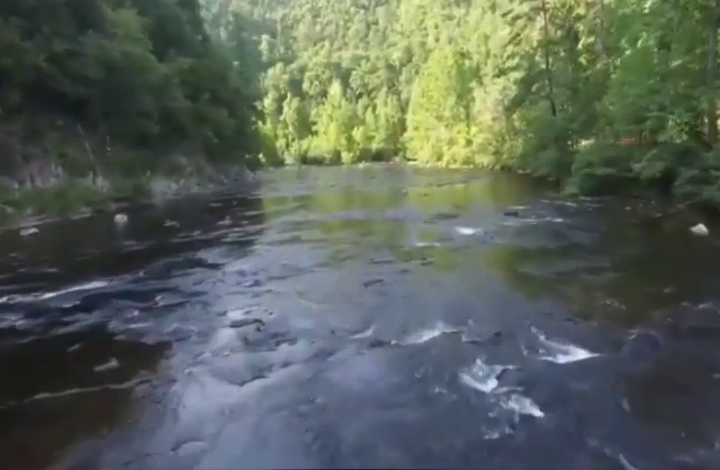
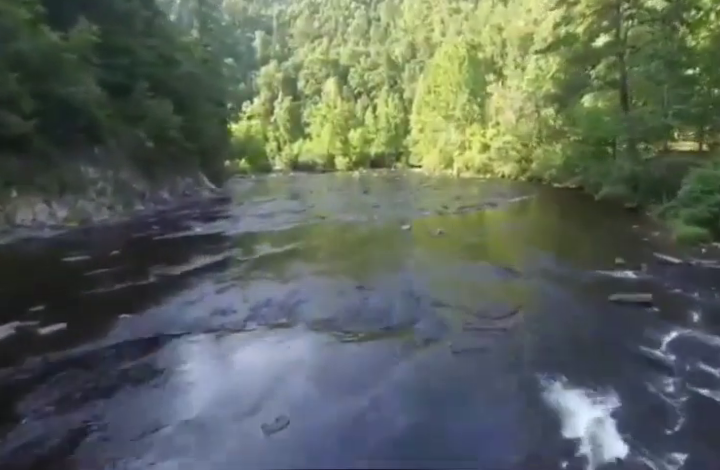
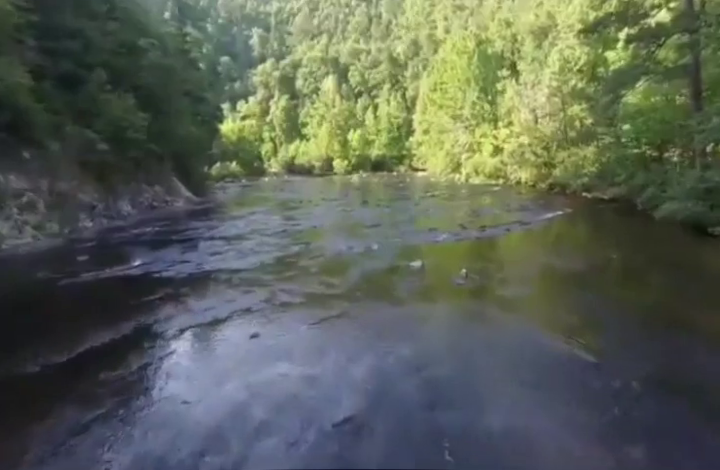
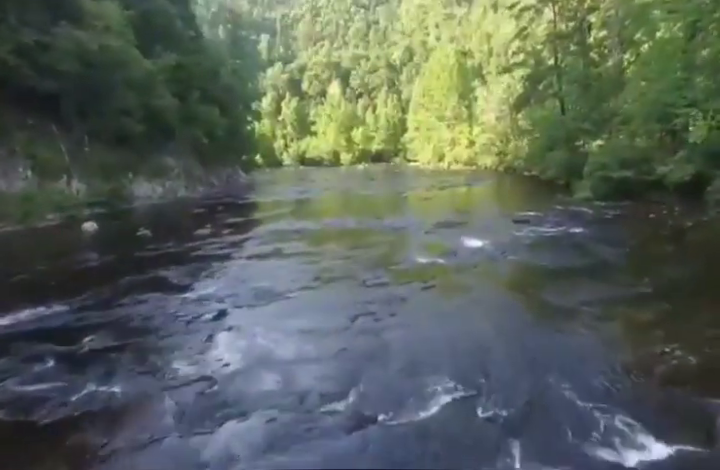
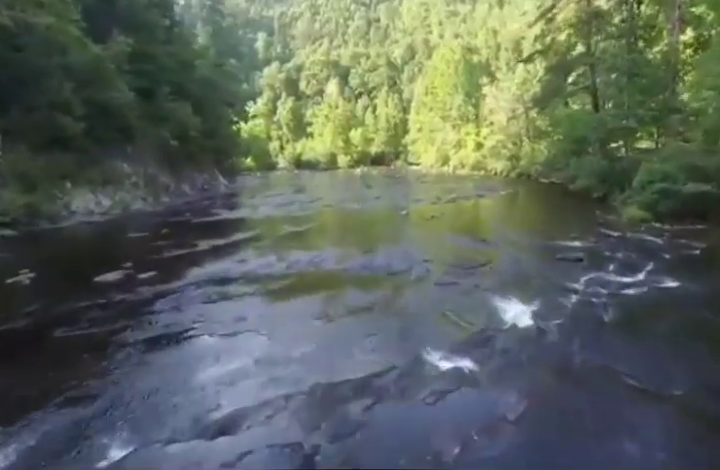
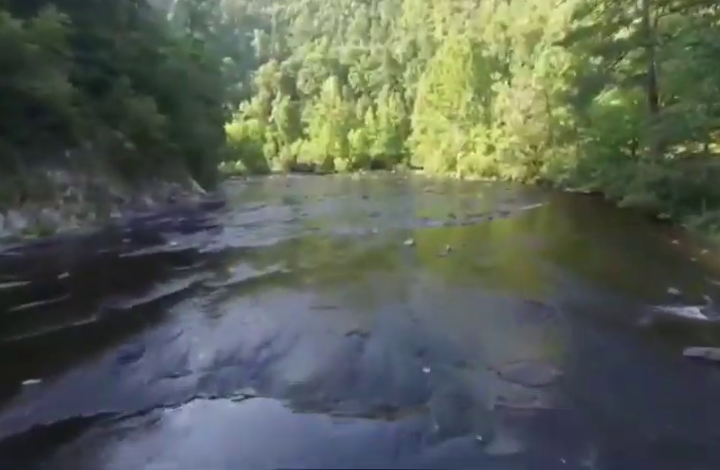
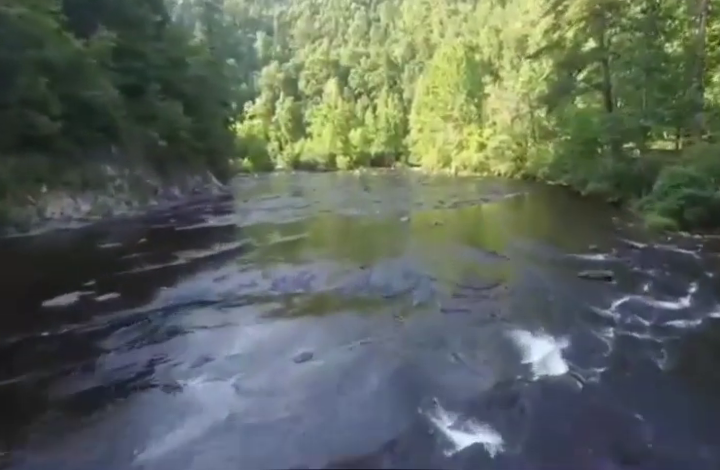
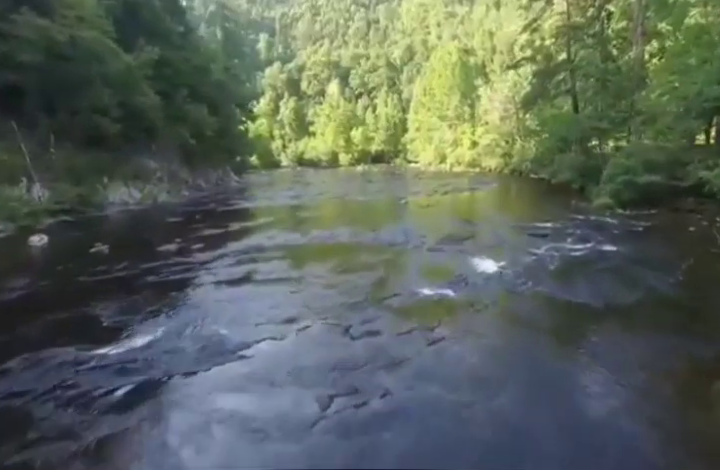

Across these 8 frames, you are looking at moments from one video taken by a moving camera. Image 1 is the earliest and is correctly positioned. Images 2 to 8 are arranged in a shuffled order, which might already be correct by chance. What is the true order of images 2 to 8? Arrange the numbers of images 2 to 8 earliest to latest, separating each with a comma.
4, 8, 5, 7, 2, 6, 3
